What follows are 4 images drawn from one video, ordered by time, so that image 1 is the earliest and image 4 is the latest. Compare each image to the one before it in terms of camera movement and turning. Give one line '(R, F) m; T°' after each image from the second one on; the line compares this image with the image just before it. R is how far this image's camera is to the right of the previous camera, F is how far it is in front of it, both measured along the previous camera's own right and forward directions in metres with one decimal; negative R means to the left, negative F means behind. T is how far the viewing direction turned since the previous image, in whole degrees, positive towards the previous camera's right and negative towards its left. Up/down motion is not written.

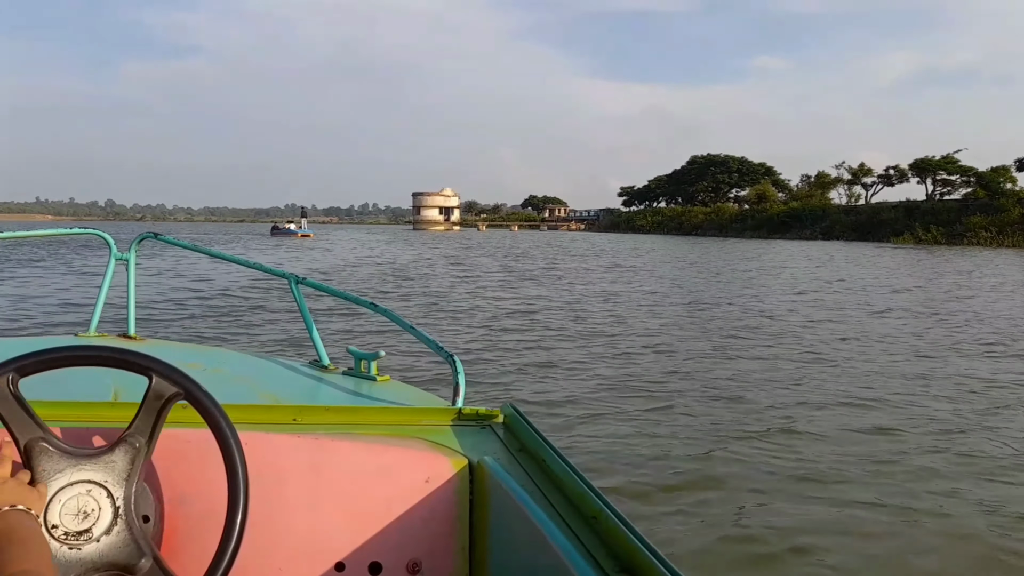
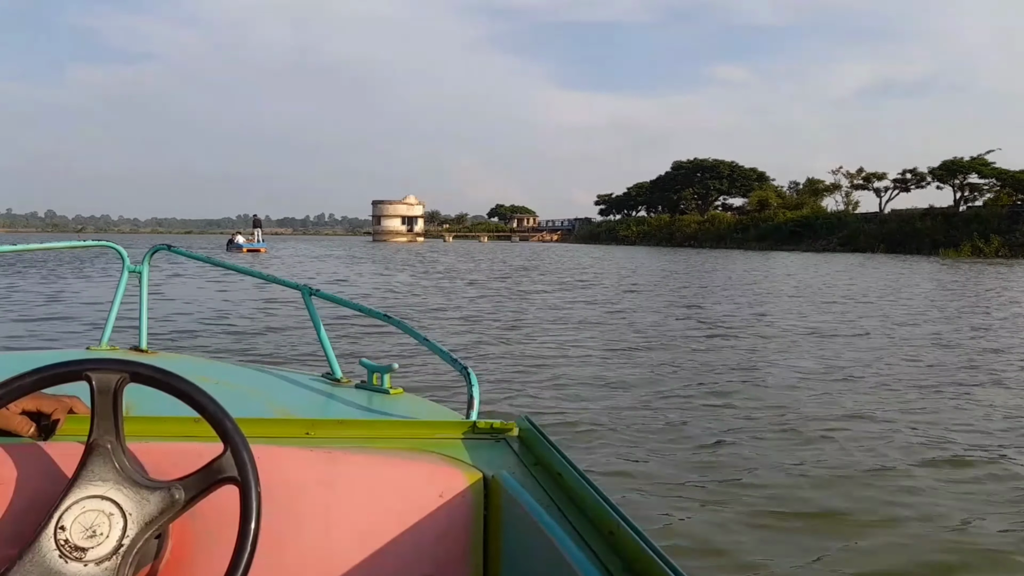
(-1.0, +0.2) m; +3°
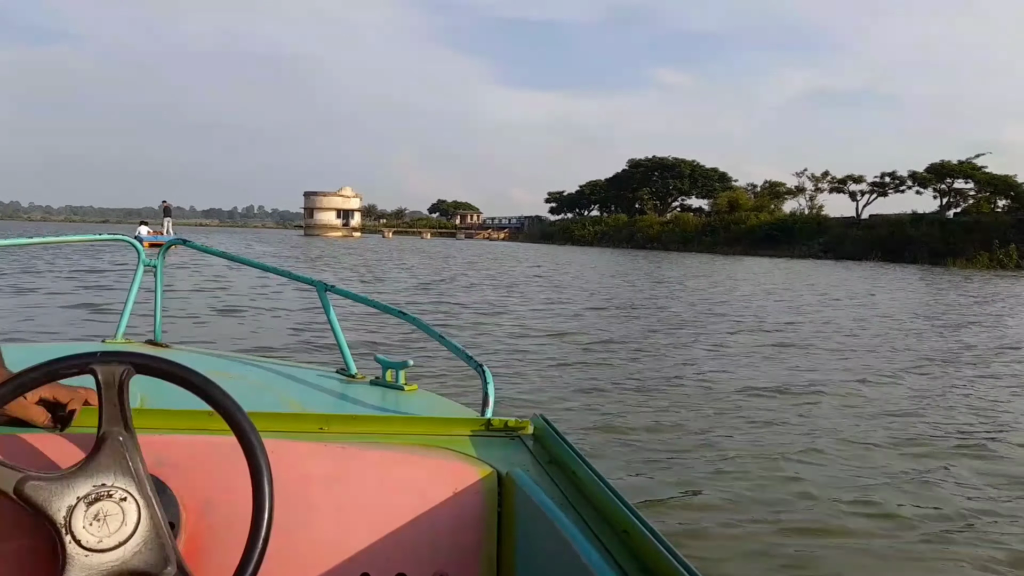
(-1.7, +0.2) m; +5°
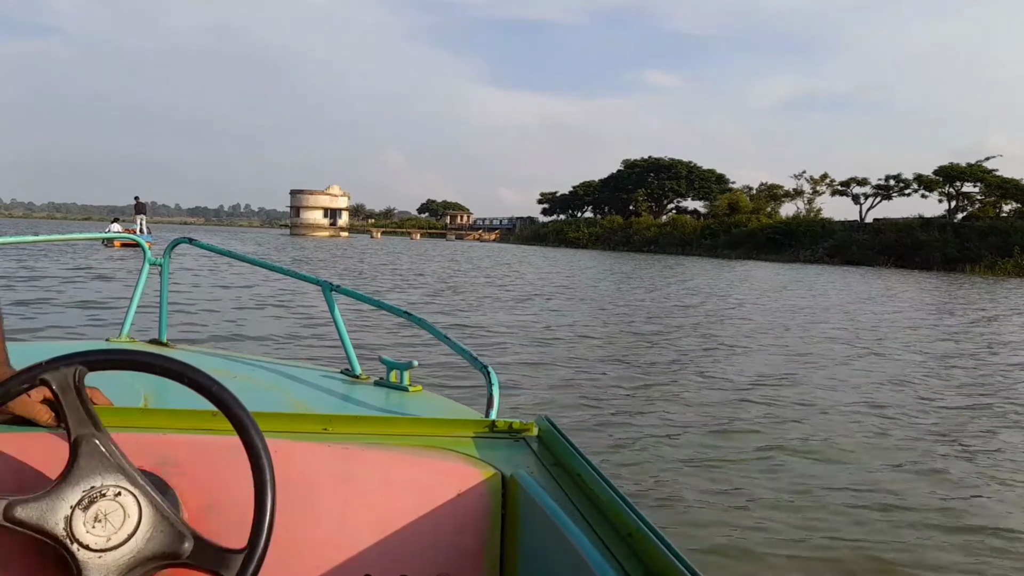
(-0.5, +0.3) m; +1°
